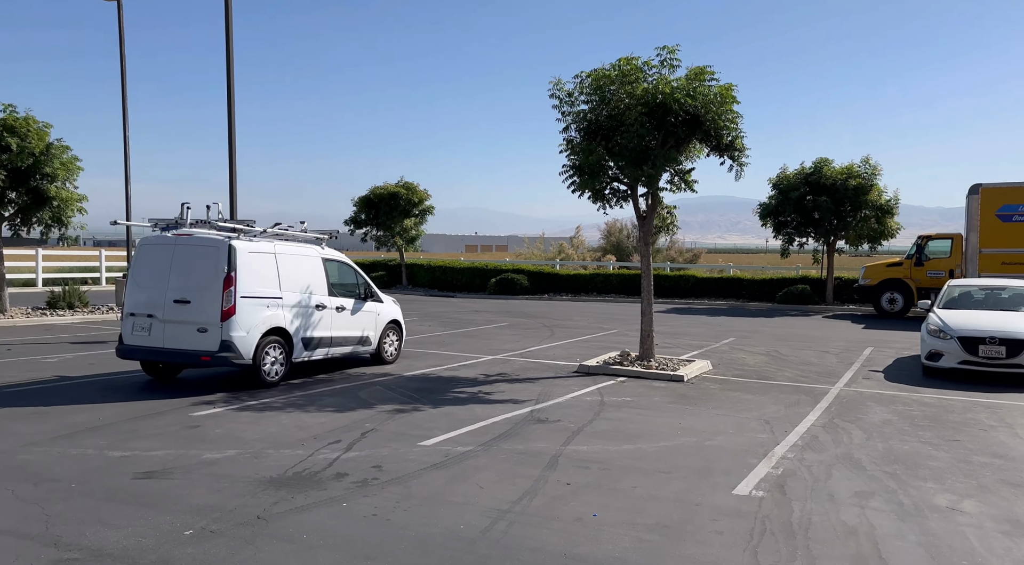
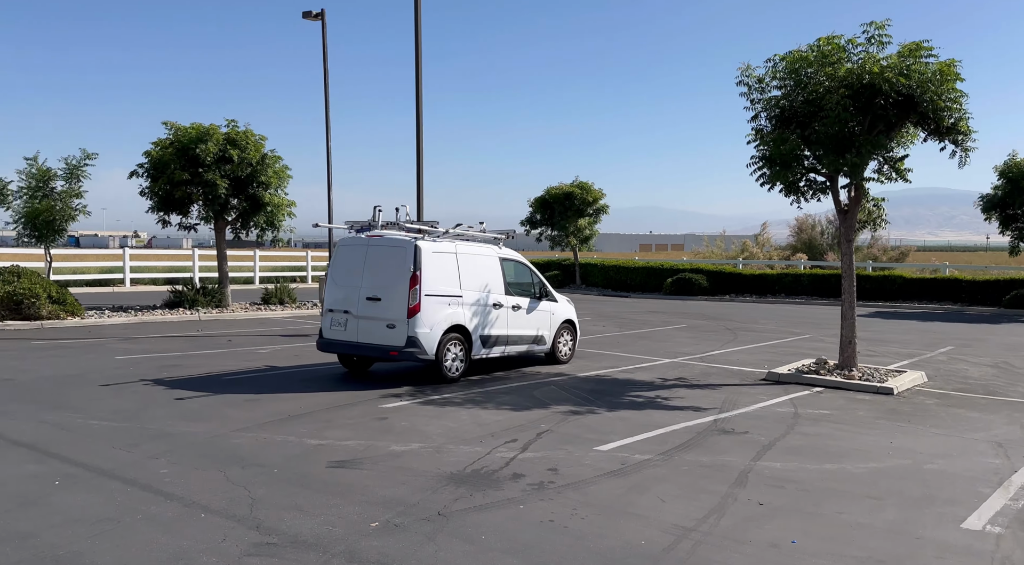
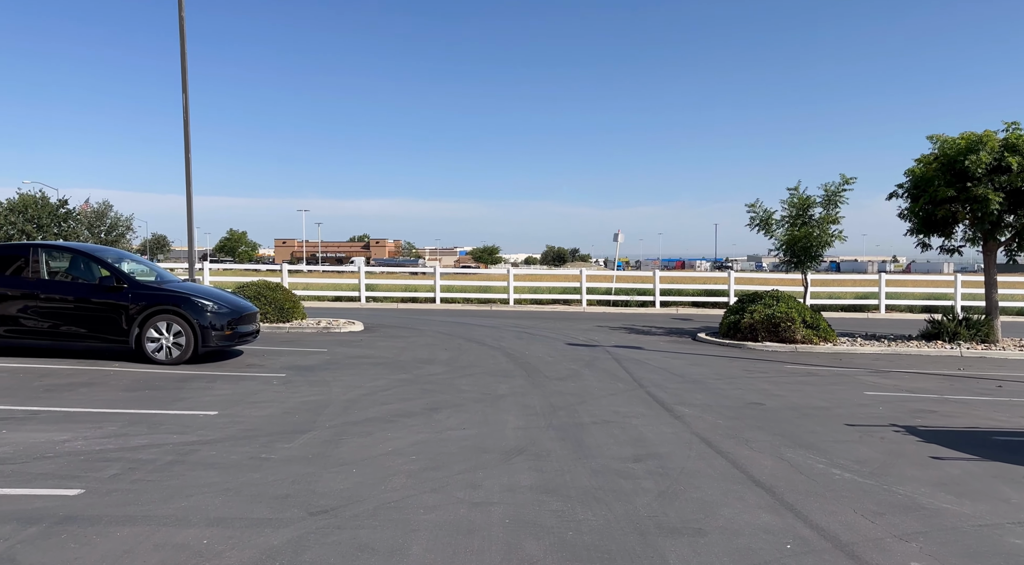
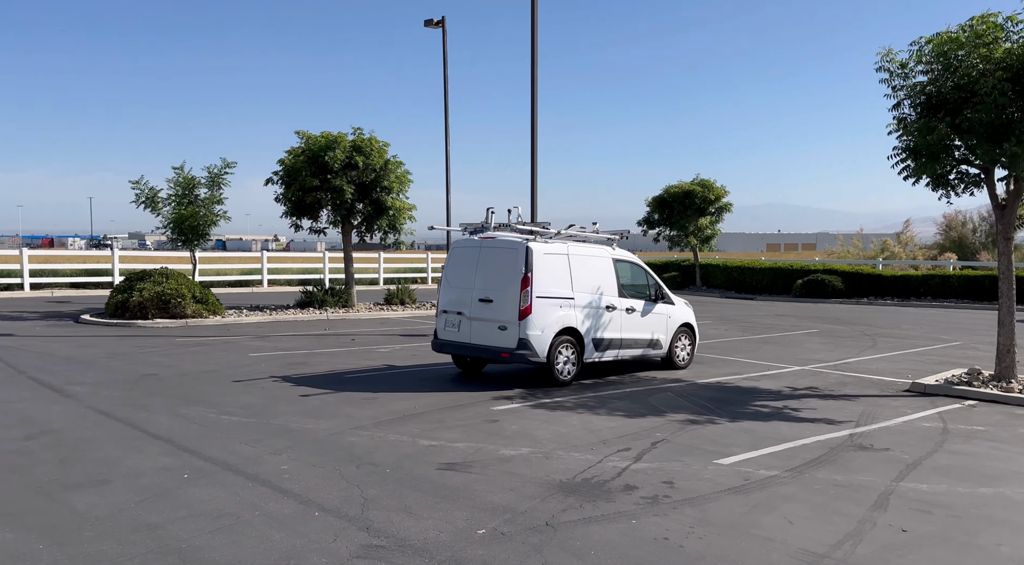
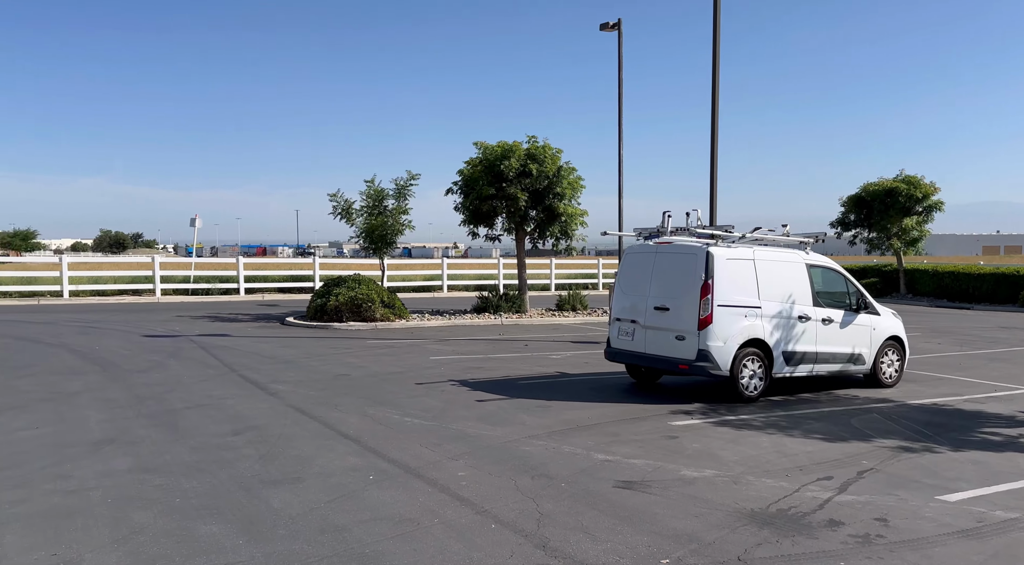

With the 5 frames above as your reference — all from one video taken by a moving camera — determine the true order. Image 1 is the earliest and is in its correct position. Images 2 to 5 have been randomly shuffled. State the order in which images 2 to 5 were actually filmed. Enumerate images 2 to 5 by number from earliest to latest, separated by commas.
2, 4, 5, 3
